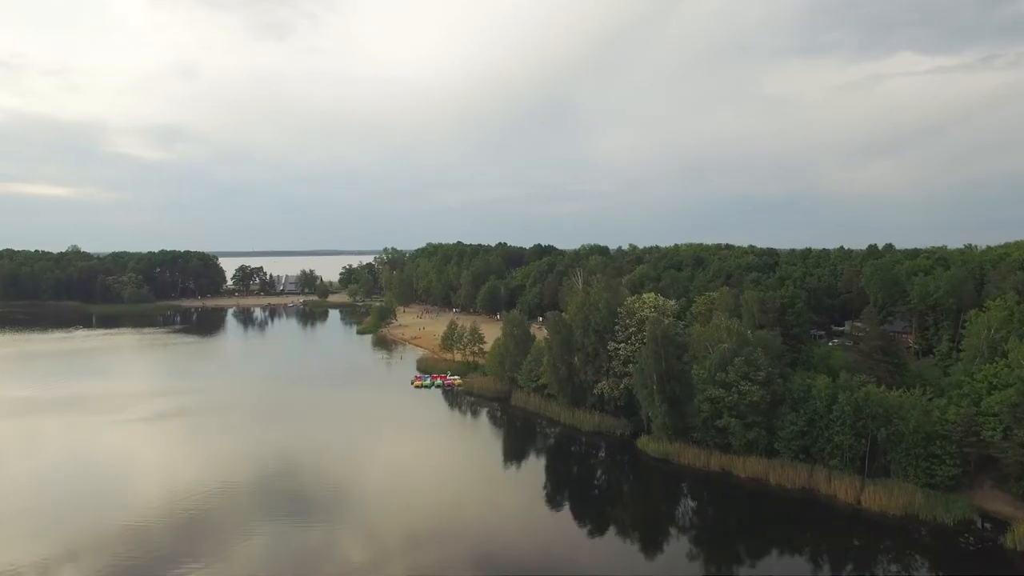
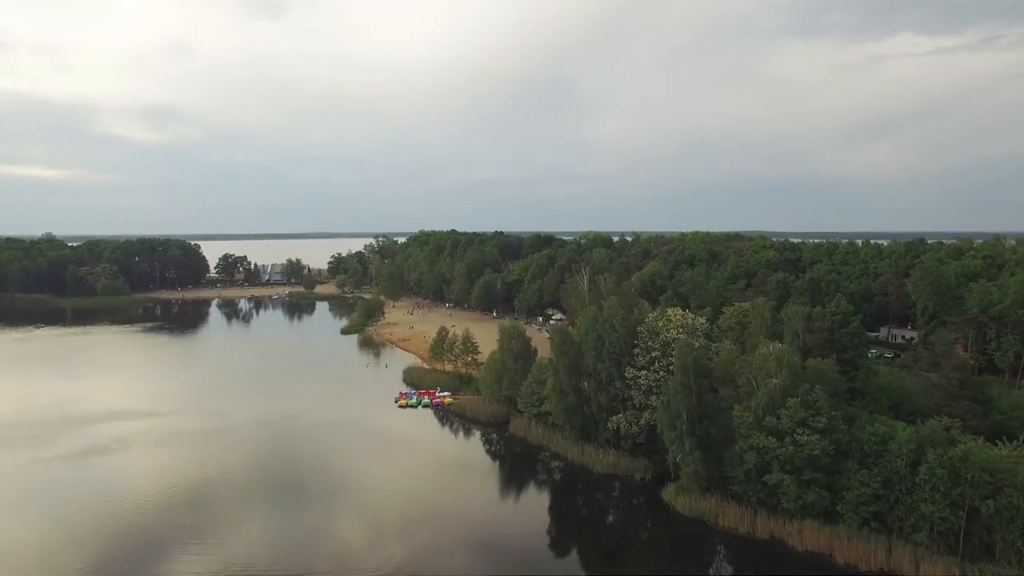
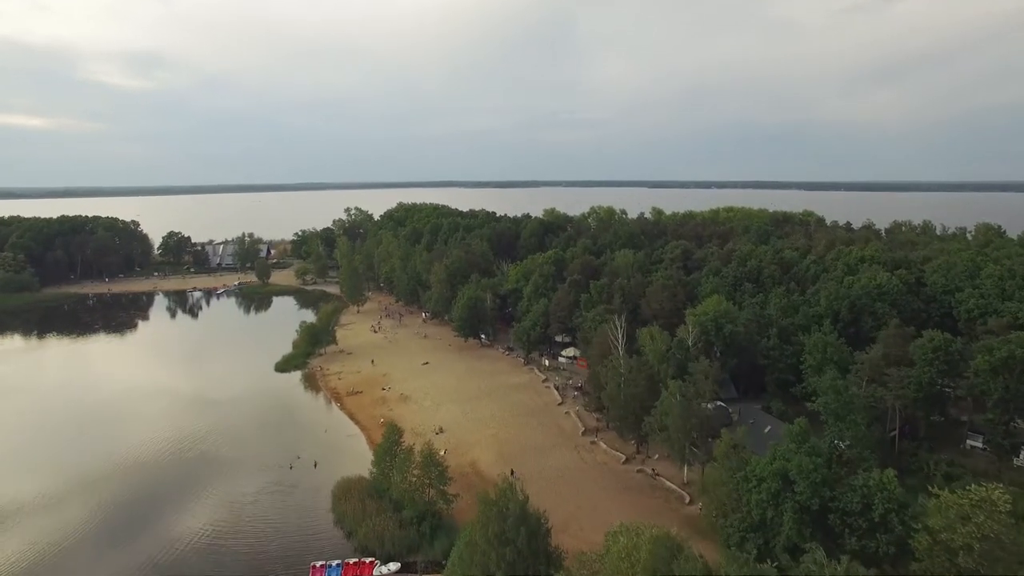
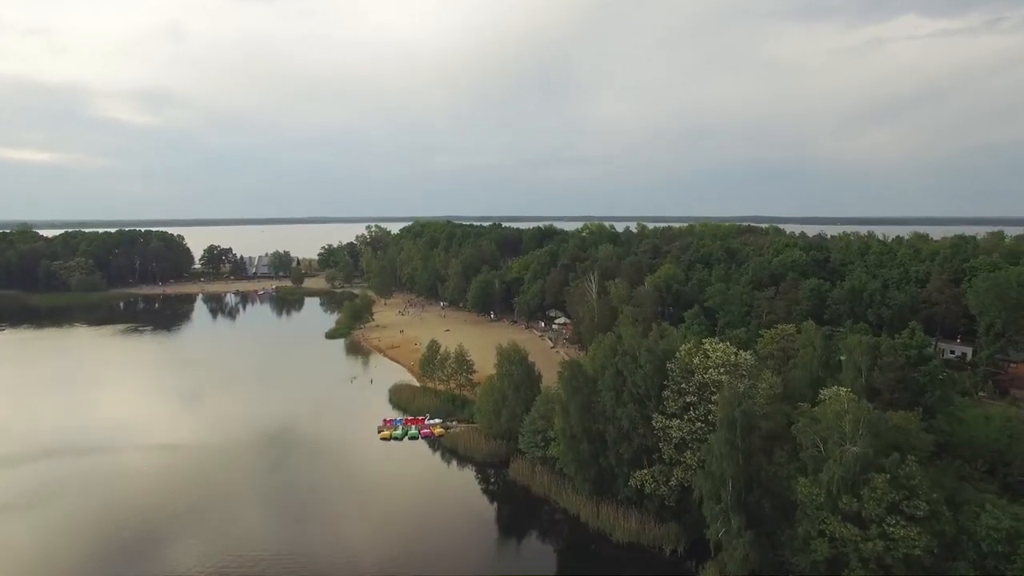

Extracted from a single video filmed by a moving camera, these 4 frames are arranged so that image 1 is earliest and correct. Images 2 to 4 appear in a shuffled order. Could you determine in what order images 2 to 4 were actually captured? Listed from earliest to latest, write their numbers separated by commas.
2, 4, 3
